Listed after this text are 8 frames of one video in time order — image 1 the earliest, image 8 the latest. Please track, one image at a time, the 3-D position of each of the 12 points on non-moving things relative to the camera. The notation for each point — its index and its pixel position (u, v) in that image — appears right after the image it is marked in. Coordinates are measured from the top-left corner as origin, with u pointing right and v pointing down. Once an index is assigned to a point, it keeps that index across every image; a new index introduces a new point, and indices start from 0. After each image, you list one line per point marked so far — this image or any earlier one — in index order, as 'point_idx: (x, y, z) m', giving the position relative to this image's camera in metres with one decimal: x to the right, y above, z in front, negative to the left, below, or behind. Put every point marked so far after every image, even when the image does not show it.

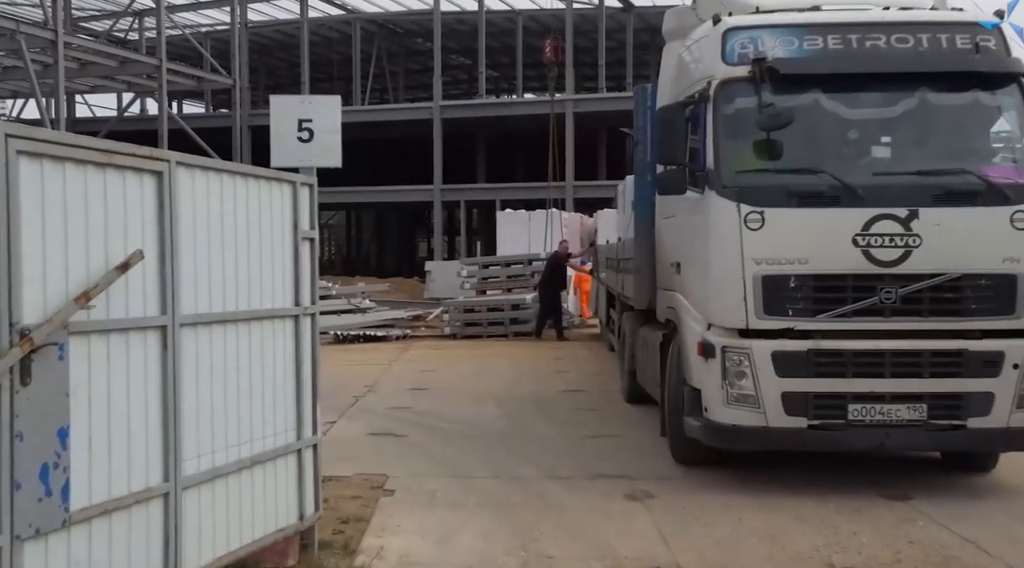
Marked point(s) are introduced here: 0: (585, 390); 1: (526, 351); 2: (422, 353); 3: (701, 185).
0: (+0.8, -1.2, +11.7) m
1: (+0.2, -1.0, +15.8) m
2: (-1.3, -1.0, +15.4) m
3: (+1.3, +0.7, +7.1) m
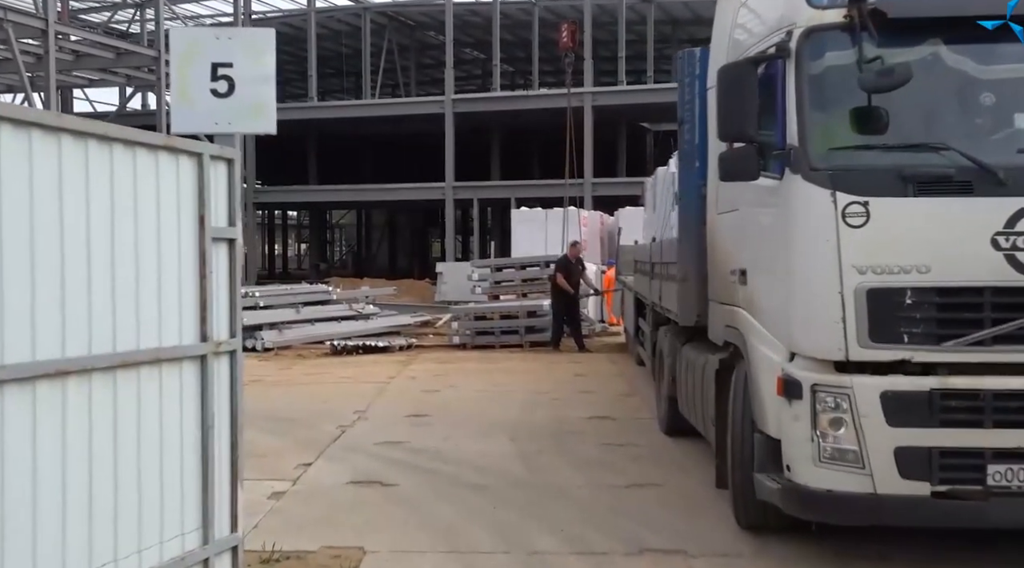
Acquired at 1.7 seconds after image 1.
0: (+0.9, -1.3, +10.0) m
1: (+0.4, -1.1, +14.1) m
2: (-1.1, -1.1, +13.7) m
3: (+1.4, +0.6, +5.4) m
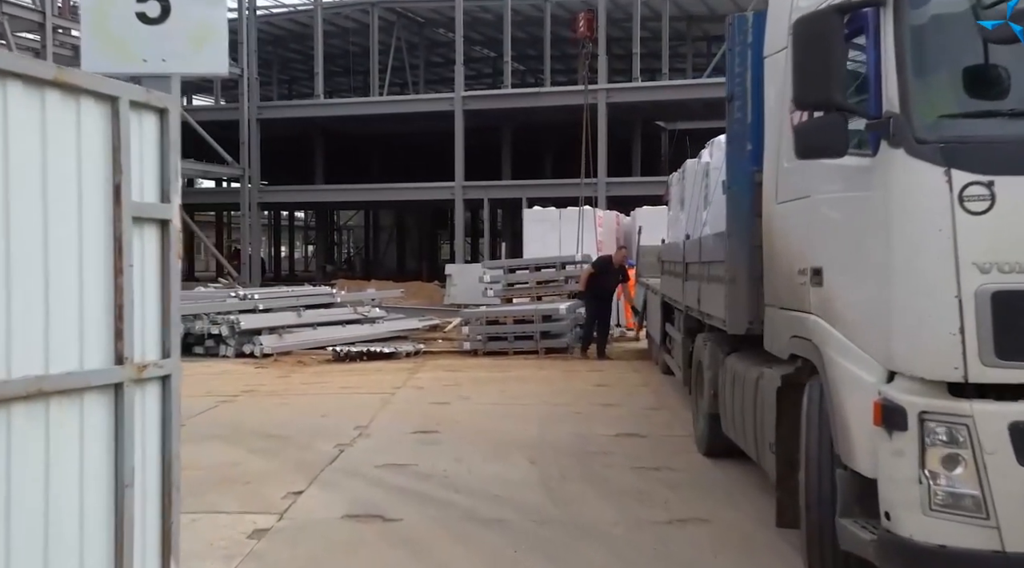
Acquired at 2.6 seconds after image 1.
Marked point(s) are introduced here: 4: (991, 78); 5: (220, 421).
0: (+1.1, -1.3, +8.9) m
1: (+0.6, -1.1, +13.0) m
2: (-0.9, -1.1, +12.7) m
3: (+1.5, +0.6, +4.3) m
4: (+1.9, +0.8, +4.2) m
5: (-2.6, -1.2, +9.4) m
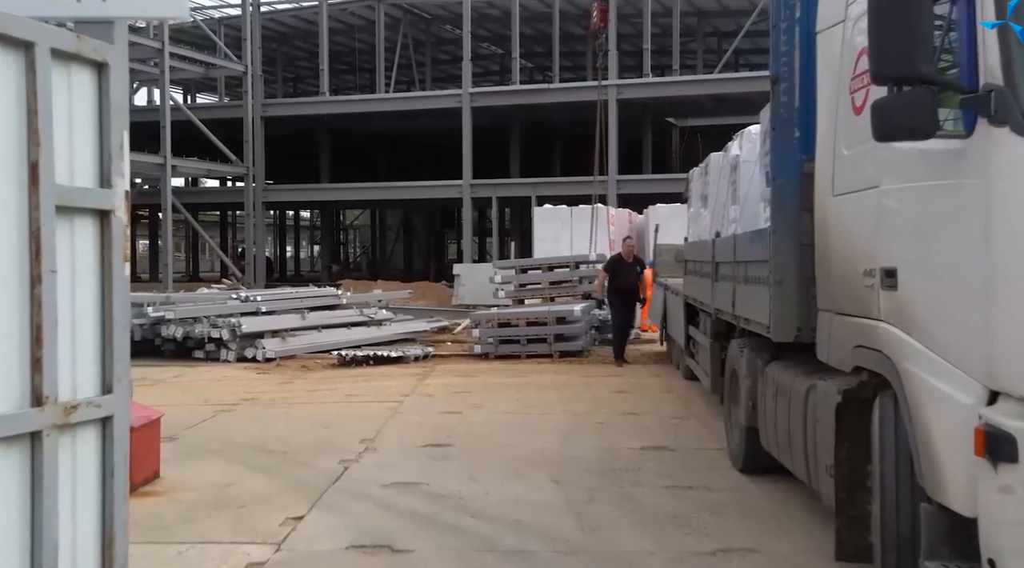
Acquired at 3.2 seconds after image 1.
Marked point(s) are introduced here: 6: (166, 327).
0: (+1.2, -1.3, +8.3) m
1: (+0.8, -1.1, +12.4) m
2: (-0.8, -1.1, +12.1) m
3: (+1.6, +0.6, +3.7) m
4: (+2.0, +0.8, +3.5) m
5: (-2.5, -1.3, +8.8) m
6: (-5.1, -0.6, +15.4) m
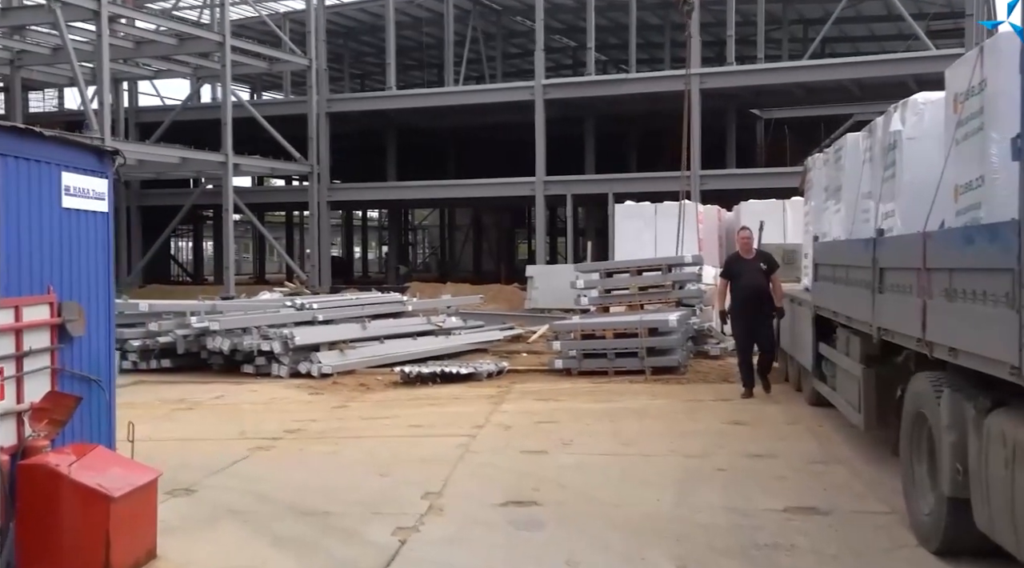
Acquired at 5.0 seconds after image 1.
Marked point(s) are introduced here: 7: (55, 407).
0: (+1.9, -1.4, +6.3) m
1: (+1.7, -1.2, +10.5) m
2: (+0.1, -1.2, +10.3) m
3: (+1.9, +0.5, +1.7) m
4: (+2.3, +0.7, +1.5) m
5: (-1.8, -1.3, +7.1) m
6: (-4.0, -0.7, +13.8) m
7: (-2.3, -0.6, +5.2) m
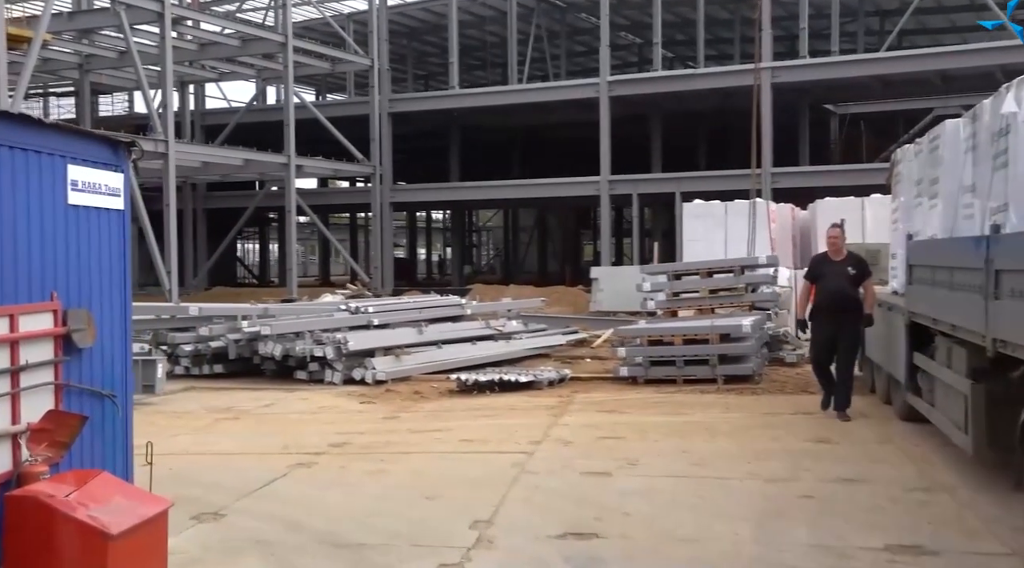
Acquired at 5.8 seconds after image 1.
0: (+2.2, -1.4, +5.5) m
1: (+2.2, -1.2, +9.7) m
2: (+0.7, -1.3, +9.5) m
3: (+2.0, +0.5, +0.9) m
4: (+2.4, +0.7, +0.7) m
5: (-1.4, -1.4, +6.5) m
6: (-3.2, -0.8, +13.4) m
7: (-2.0, -0.6, +4.7) m
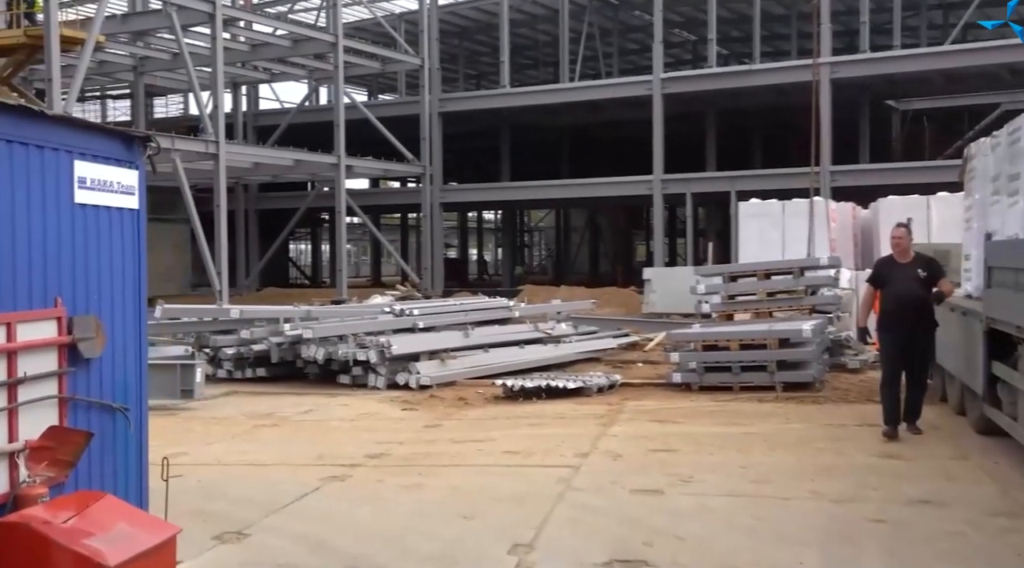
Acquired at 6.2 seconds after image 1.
0: (+2.4, -1.4, +4.9) m
1: (+2.7, -1.3, +9.1) m
2: (+1.1, -1.3, +9.0) m
3: (+1.9, +0.4, +0.4) m
4: (+2.3, +0.7, +0.1) m
5: (-1.2, -1.4, +6.1) m
6: (-2.6, -0.8, +13.0) m
7: (-1.9, -0.7, +4.3) m
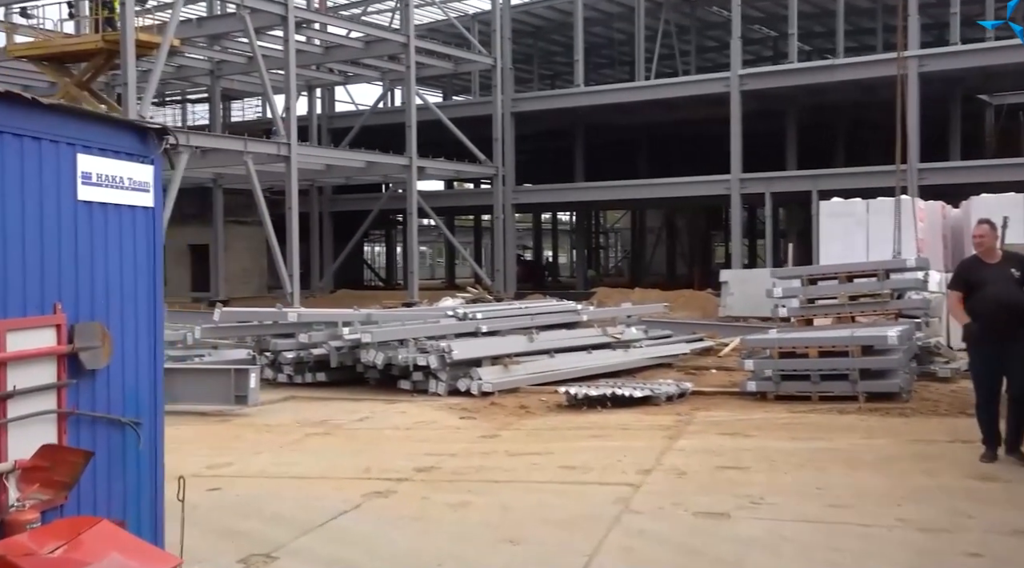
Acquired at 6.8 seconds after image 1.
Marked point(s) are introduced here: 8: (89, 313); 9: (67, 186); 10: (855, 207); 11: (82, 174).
0: (+2.6, -1.5, +4.2) m
1: (+3.1, -1.3, +8.3) m
2: (+1.6, -1.3, +8.4) m
3: (+1.8, +0.4, -0.3) m
4: (+2.1, +0.7, -0.6) m
5: (-0.9, -1.4, +5.7) m
6: (-1.8, -0.8, +12.7) m
7: (-1.7, -0.7, +3.9) m
8: (-1.8, -0.1, +4.4) m
9: (-1.8, +0.4, +4.3) m
10: (+5.5, +1.2, +16.5) m
11: (-1.8, +0.5, +4.4) m
